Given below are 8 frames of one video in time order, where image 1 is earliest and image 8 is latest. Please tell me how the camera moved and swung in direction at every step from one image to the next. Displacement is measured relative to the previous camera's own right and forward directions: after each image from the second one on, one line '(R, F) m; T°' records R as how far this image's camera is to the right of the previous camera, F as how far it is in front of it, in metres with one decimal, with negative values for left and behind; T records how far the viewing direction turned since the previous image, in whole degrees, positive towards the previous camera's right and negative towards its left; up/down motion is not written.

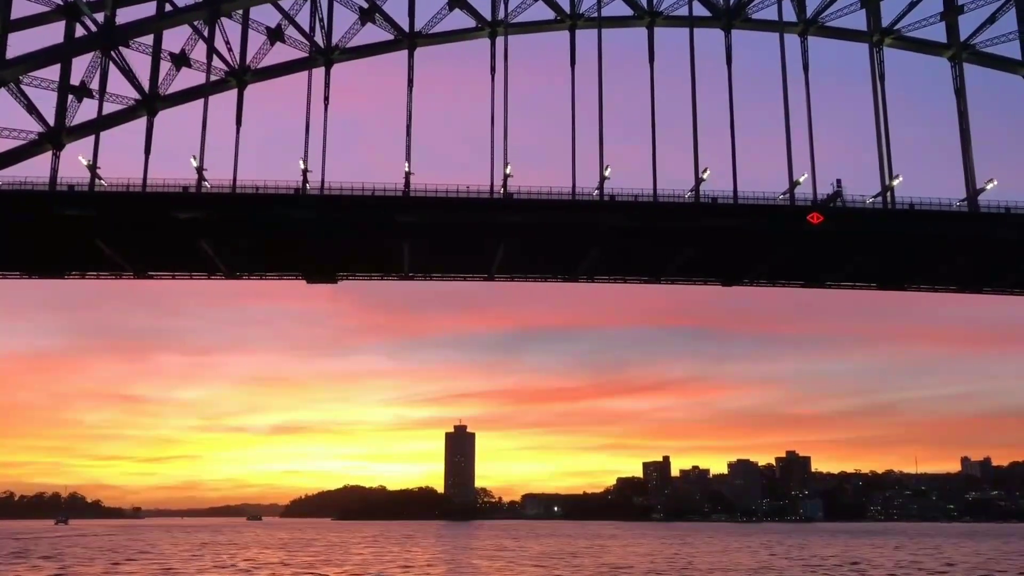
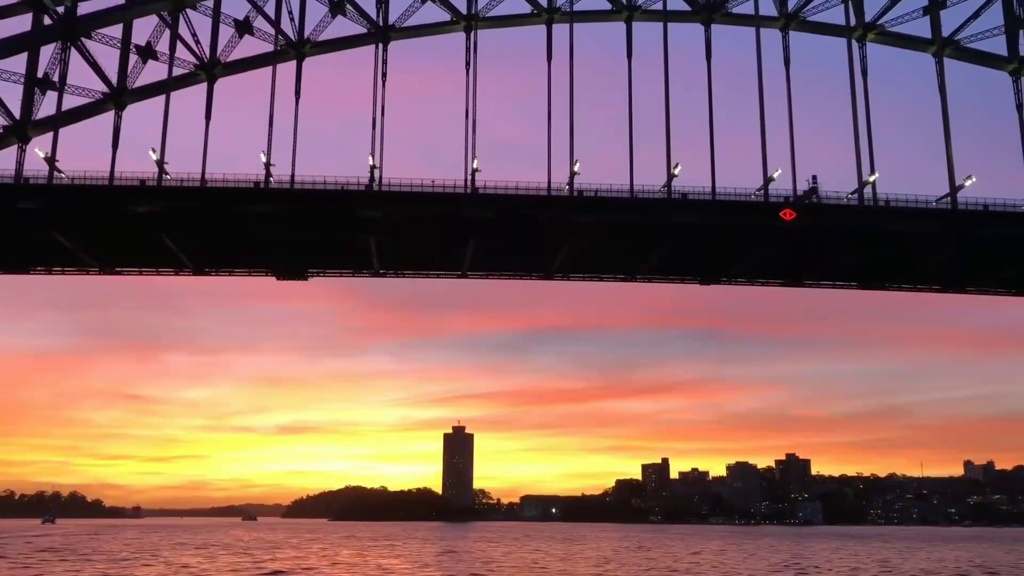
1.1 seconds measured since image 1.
(+1.8, +0.9) m; 0°
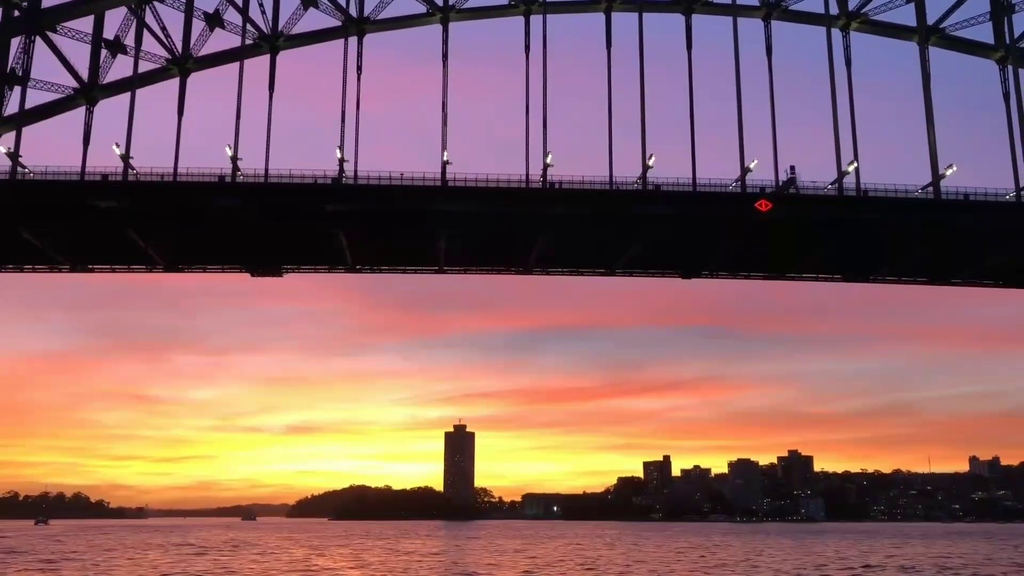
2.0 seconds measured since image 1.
(+1.5, +0.7) m; 0°
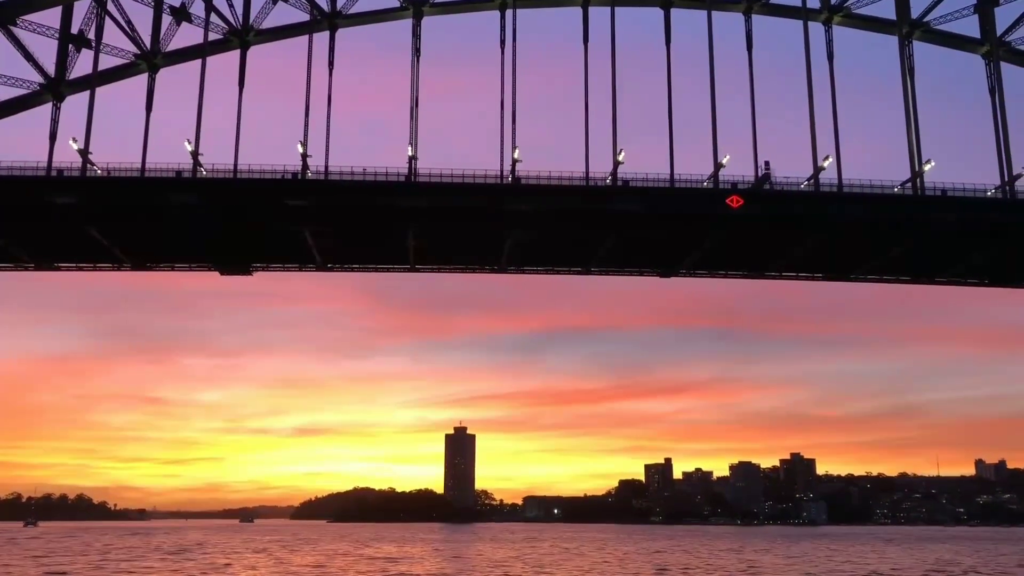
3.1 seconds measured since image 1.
(+1.8, +0.9) m; 0°
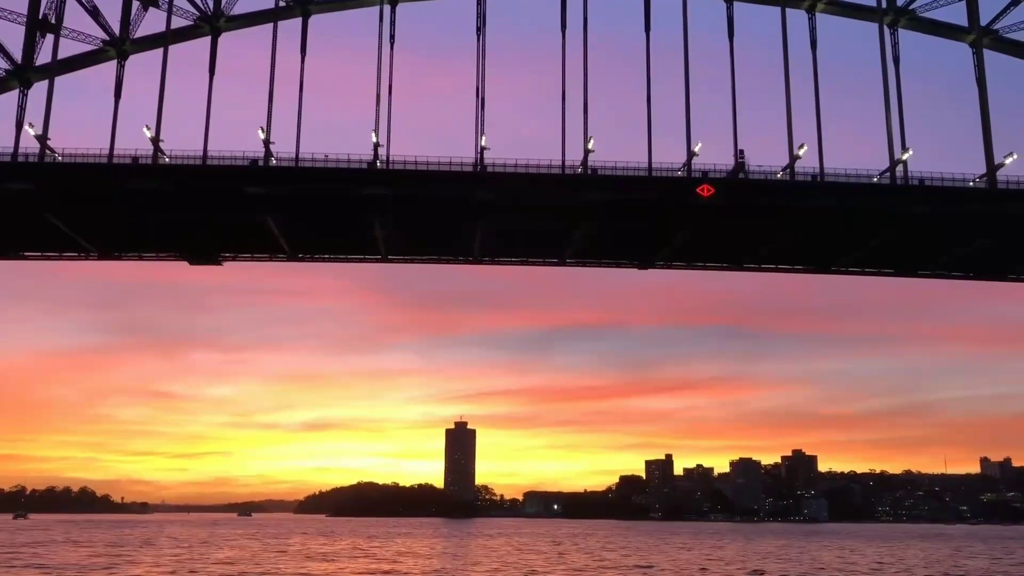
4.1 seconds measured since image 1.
(+1.8, +0.9) m; 0°
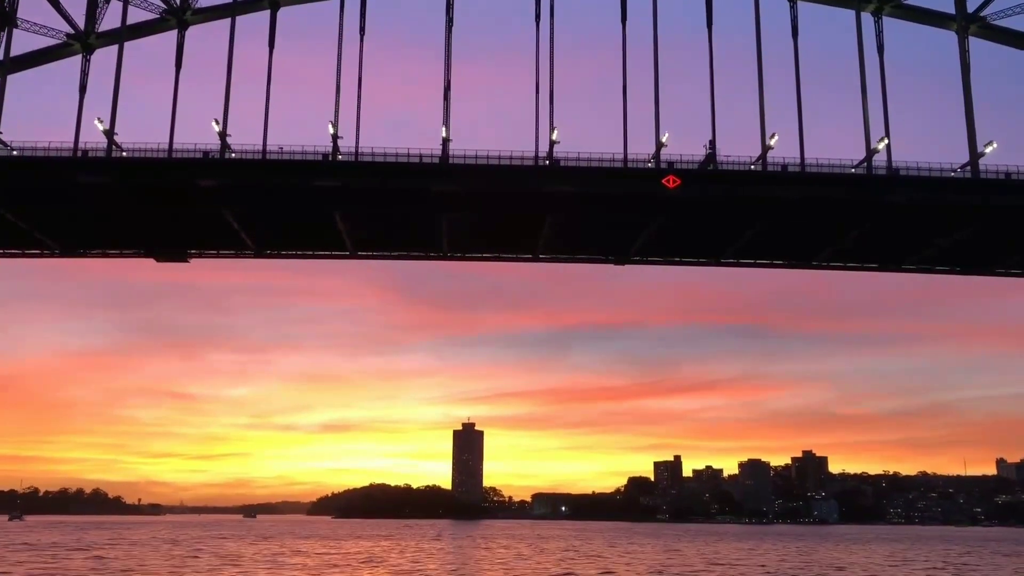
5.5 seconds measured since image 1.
(+2.3, +1.1) m; -1°
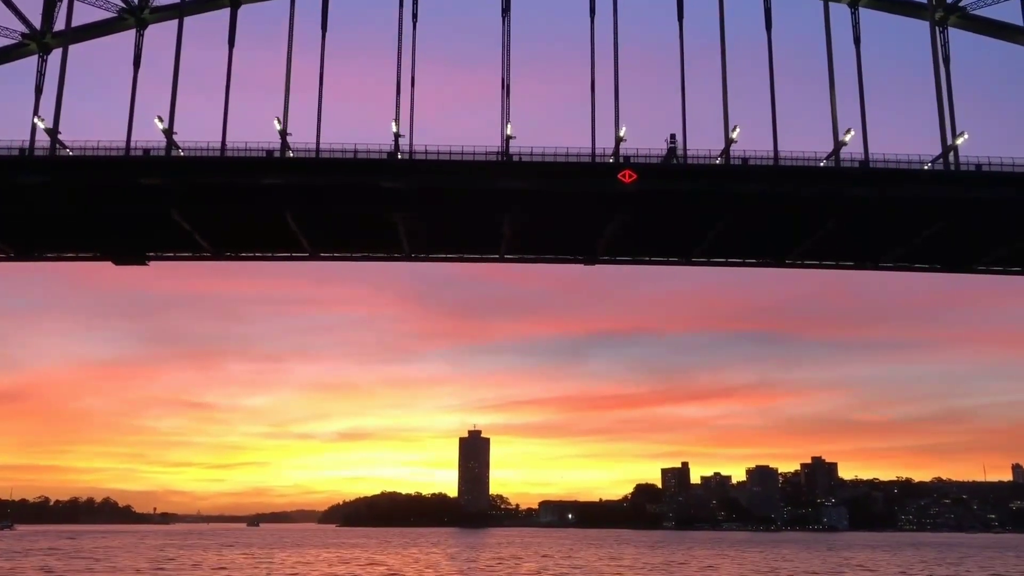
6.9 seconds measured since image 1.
(+2.5, +1.3) m; -1°
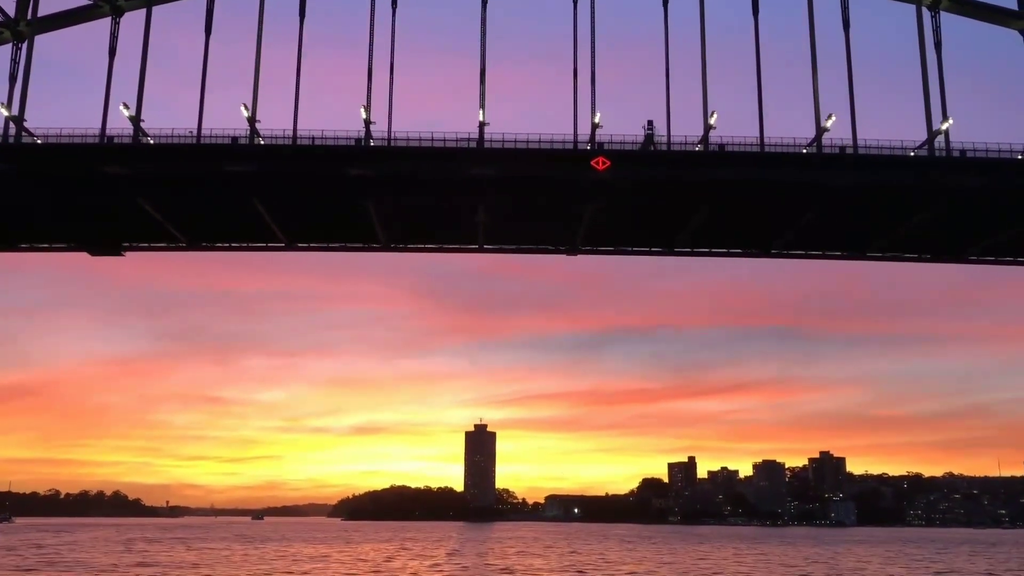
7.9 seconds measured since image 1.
(+1.6, +0.8) m; -1°
